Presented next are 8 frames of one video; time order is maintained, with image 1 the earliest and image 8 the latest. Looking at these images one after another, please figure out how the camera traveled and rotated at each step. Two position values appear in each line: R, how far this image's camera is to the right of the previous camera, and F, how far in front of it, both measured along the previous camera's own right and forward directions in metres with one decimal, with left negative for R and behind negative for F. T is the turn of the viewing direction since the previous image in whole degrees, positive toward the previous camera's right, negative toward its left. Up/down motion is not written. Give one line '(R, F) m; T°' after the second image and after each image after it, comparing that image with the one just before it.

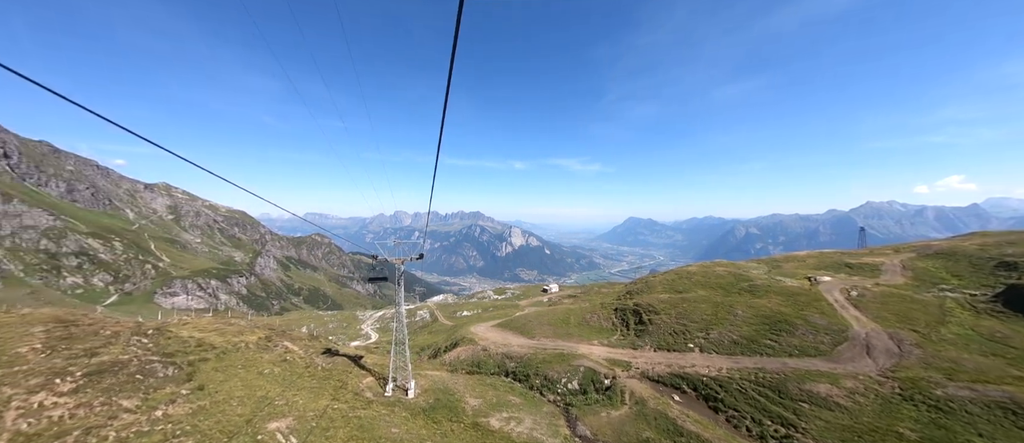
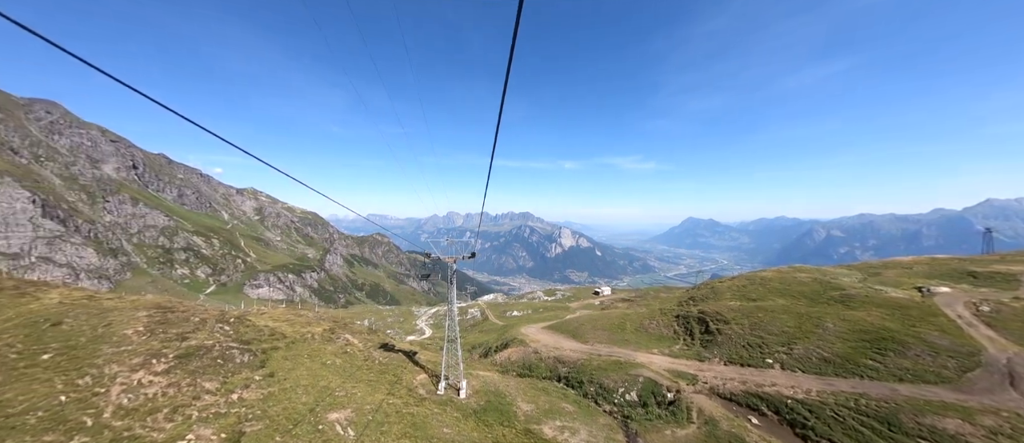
(-0.5, +1.8) m; -8°
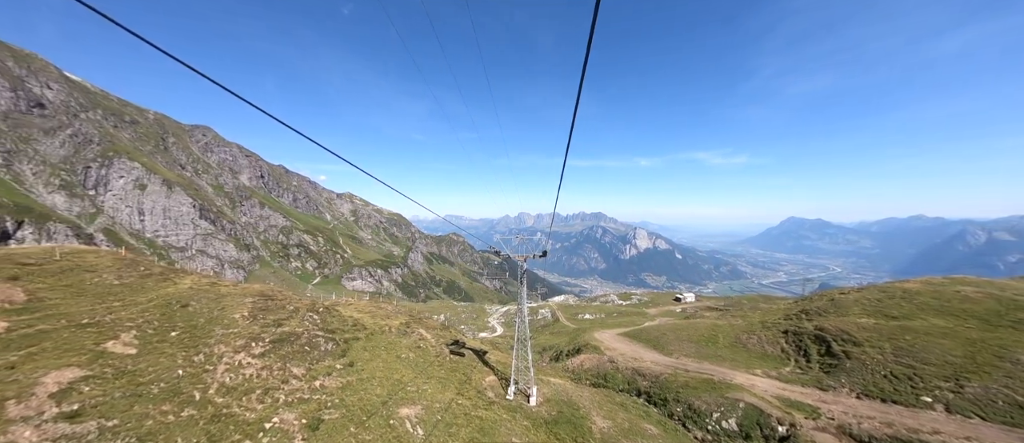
(-0.3, +3.0) m; -12°
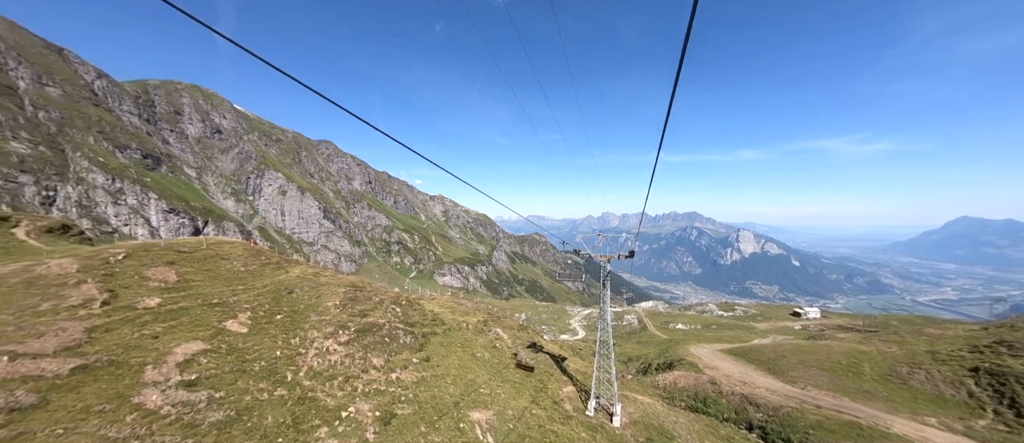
(+0.3, +3.4) m; -14°
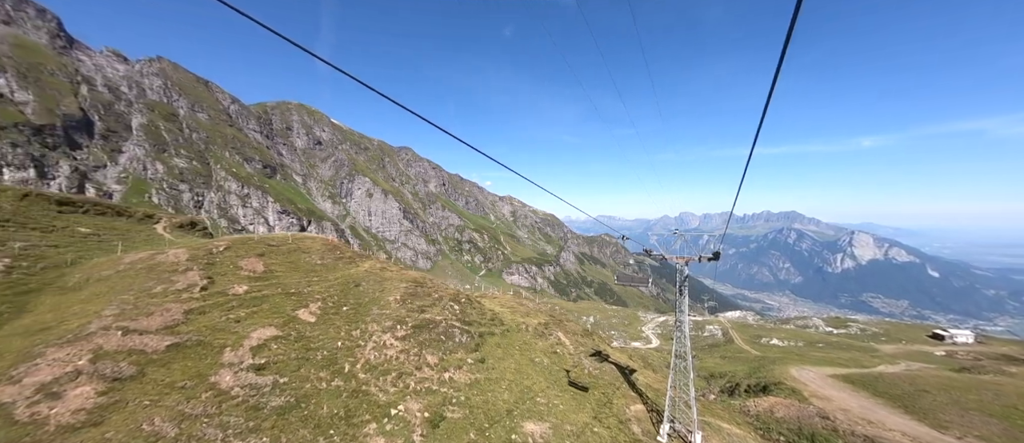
(+0.9, +2.9) m; -11°
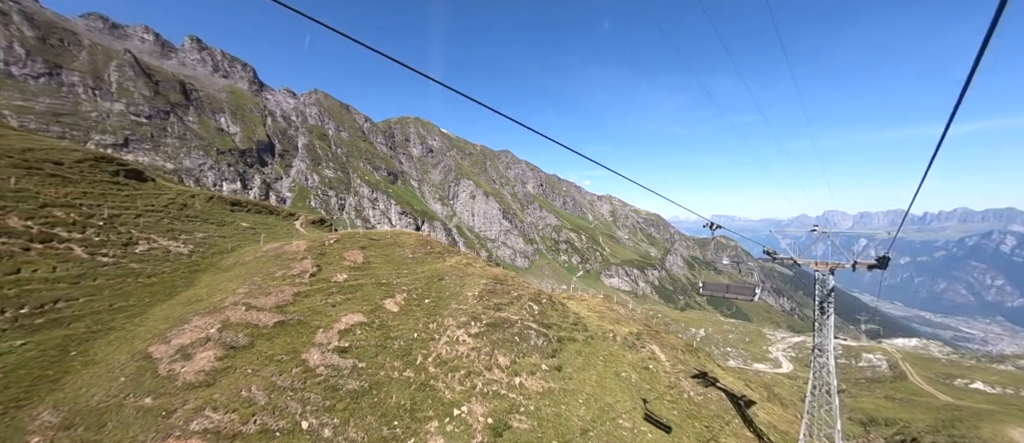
(+1.9, +3.2) m; -16°
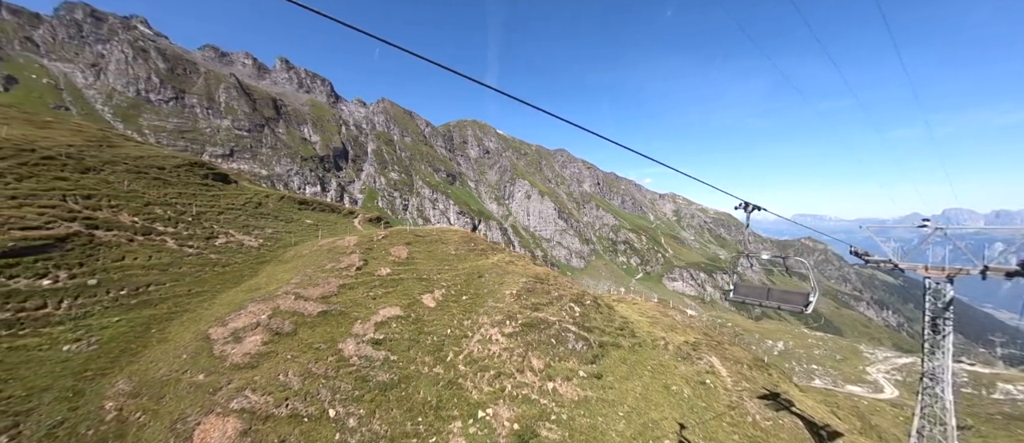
(+2.0, +1.8) m; -9°
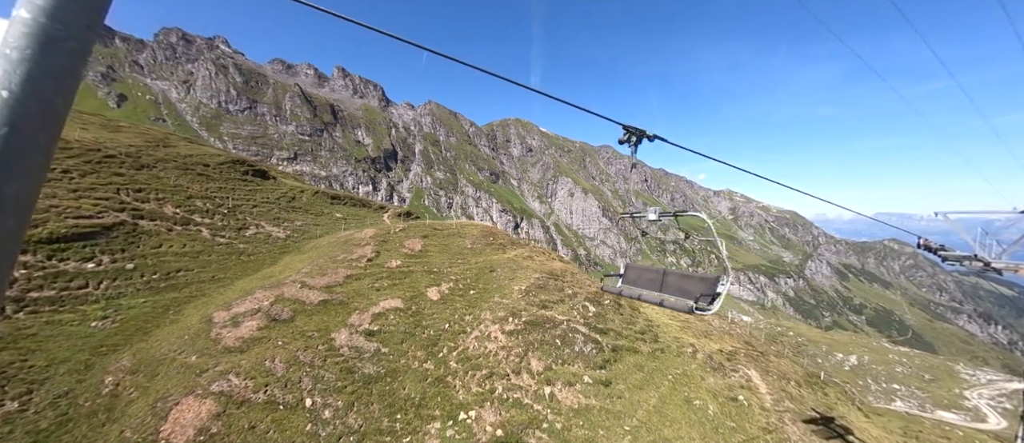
(+3.9, +2.5) m; -7°
